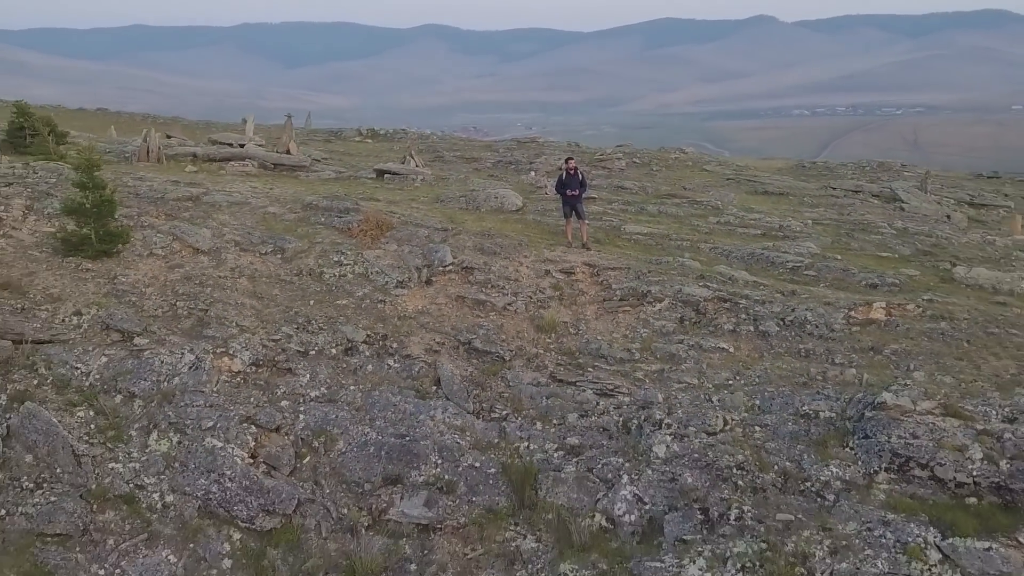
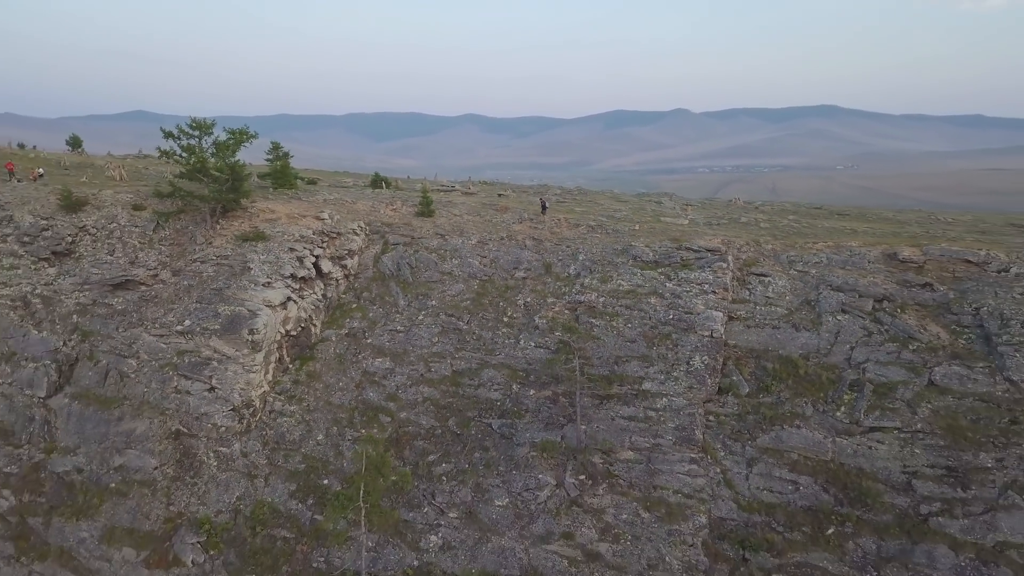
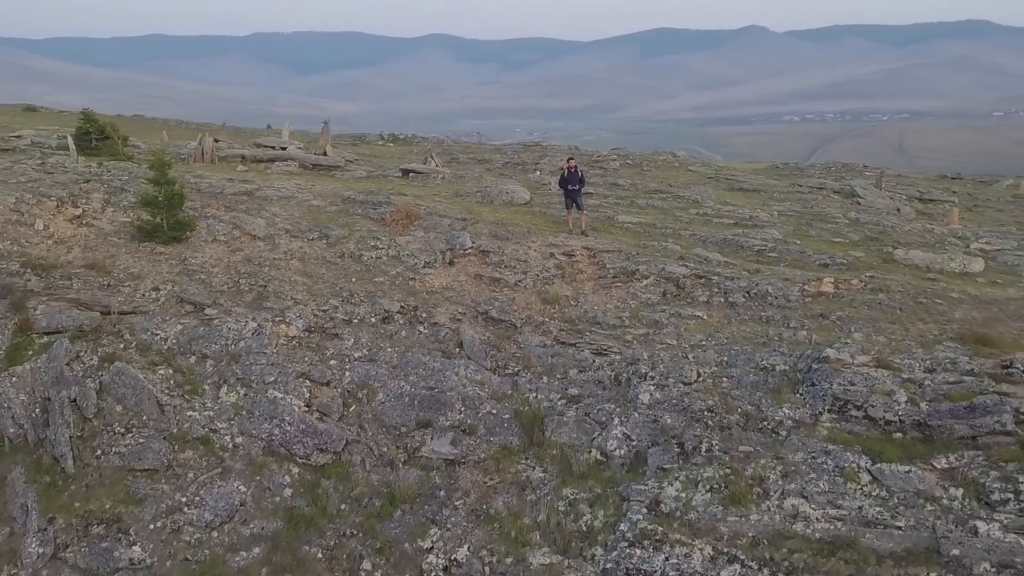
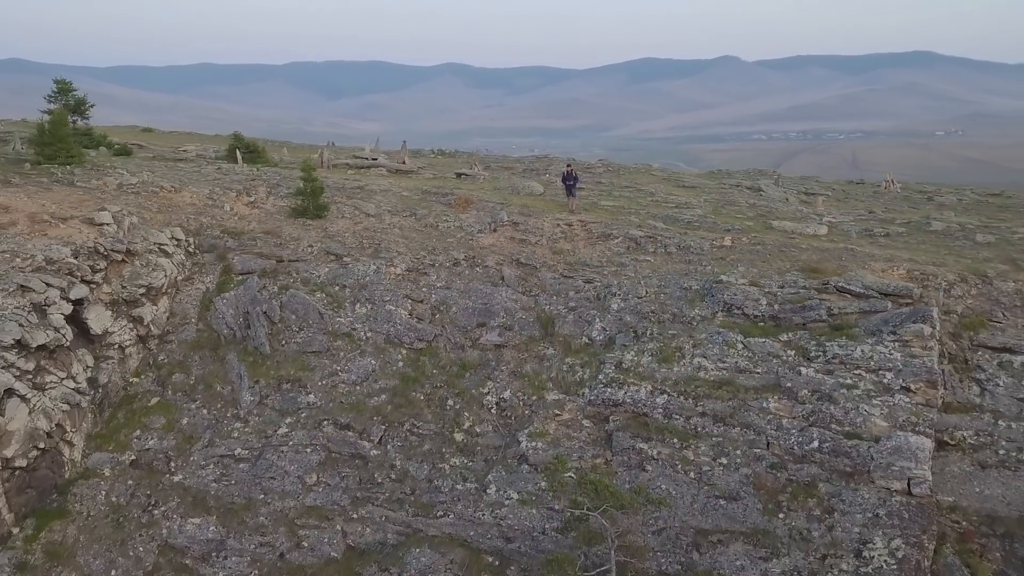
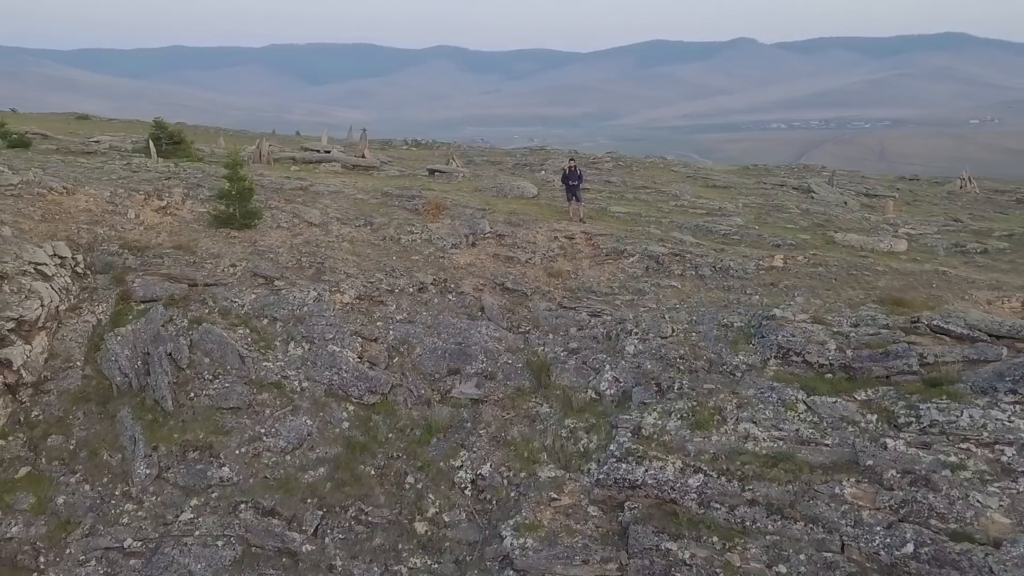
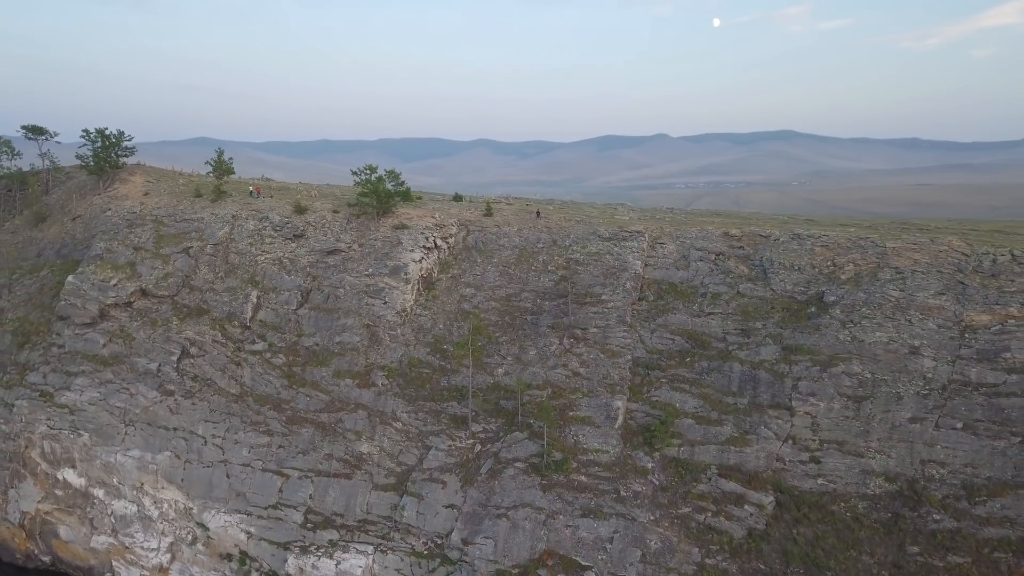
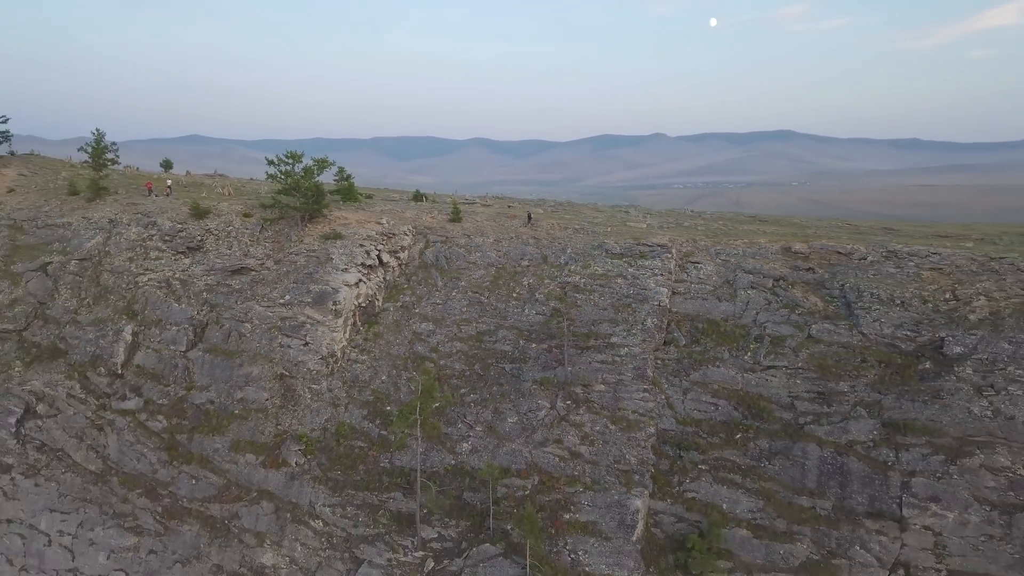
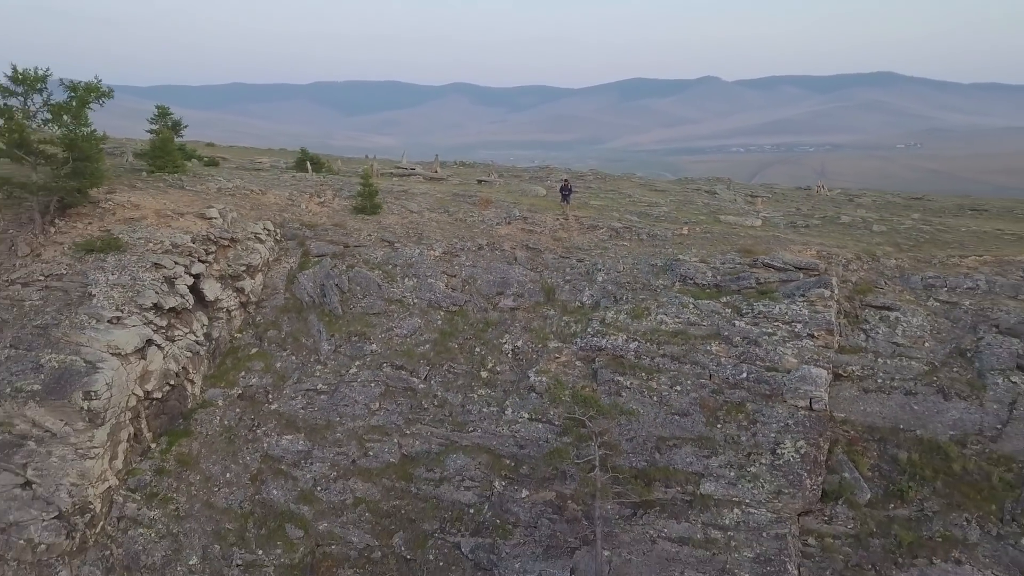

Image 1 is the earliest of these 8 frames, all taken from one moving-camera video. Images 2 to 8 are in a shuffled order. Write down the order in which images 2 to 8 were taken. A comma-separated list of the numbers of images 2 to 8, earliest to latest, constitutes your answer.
3, 5, 4, 8, 2, 7, 6
